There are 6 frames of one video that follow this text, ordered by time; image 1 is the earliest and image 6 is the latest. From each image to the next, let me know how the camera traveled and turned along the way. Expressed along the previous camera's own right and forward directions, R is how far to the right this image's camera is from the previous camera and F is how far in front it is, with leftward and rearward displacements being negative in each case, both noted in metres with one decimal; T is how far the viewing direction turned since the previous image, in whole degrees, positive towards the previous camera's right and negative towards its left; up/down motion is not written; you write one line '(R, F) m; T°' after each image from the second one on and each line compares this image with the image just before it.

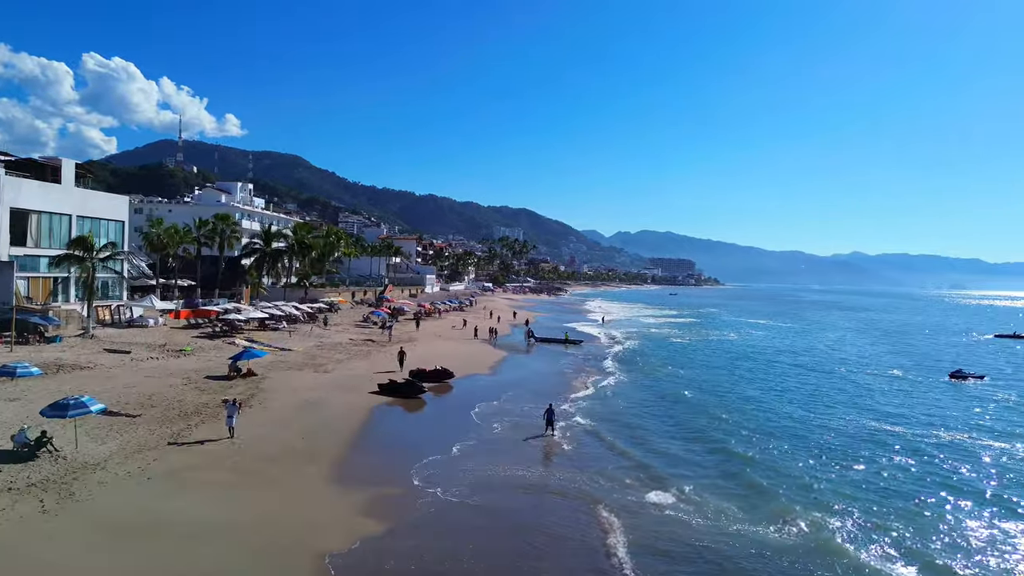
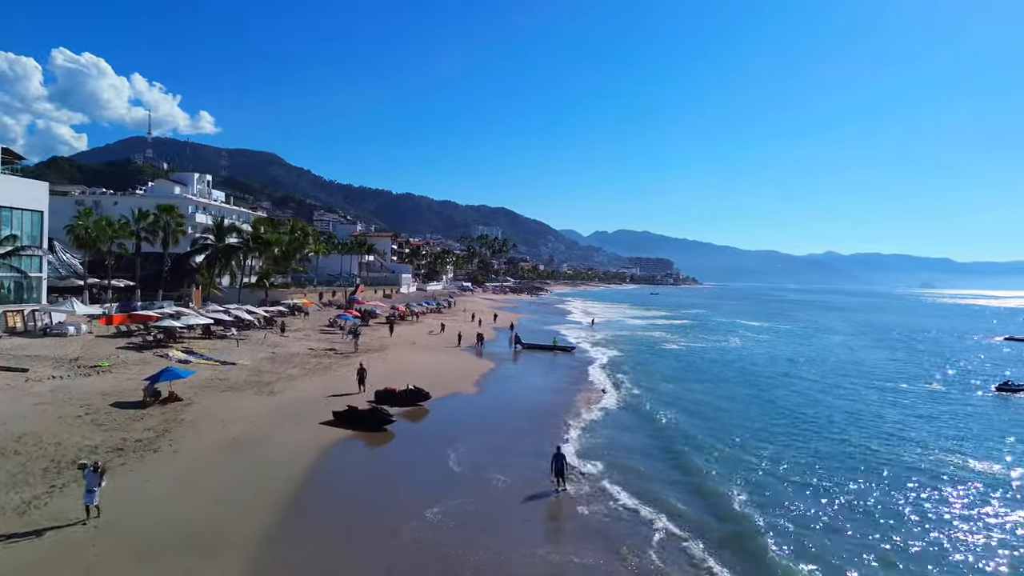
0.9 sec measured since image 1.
(-0.4, +5.1) m; +2°
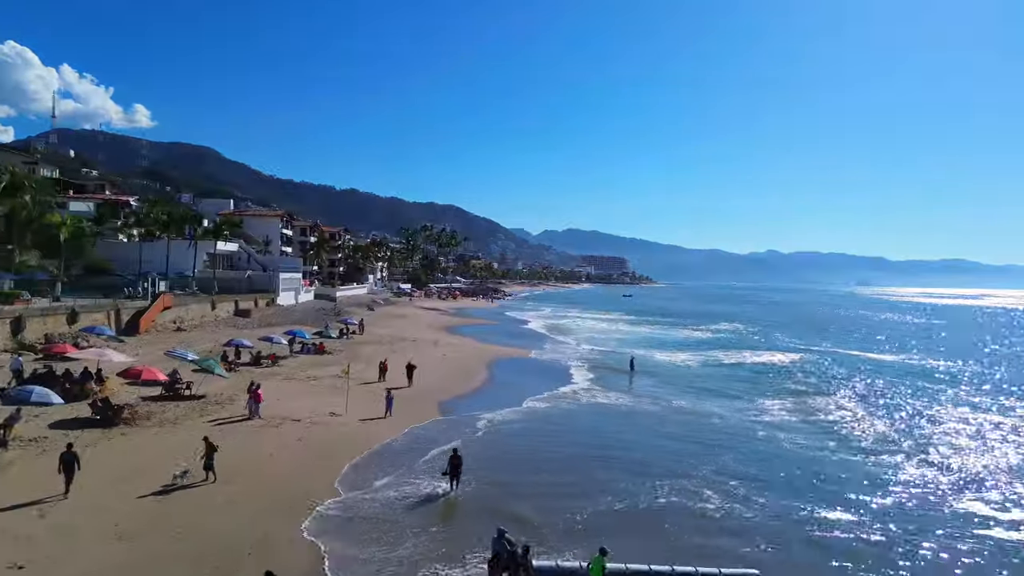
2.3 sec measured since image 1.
(-0.4, +33.6) m; +4°
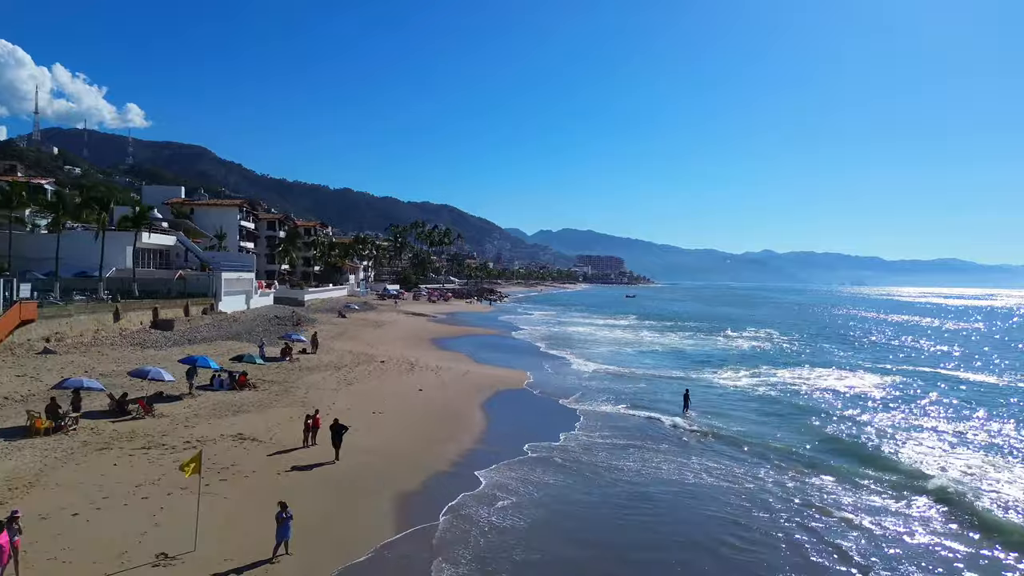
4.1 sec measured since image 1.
(-0.3, +10.0) m; 0°
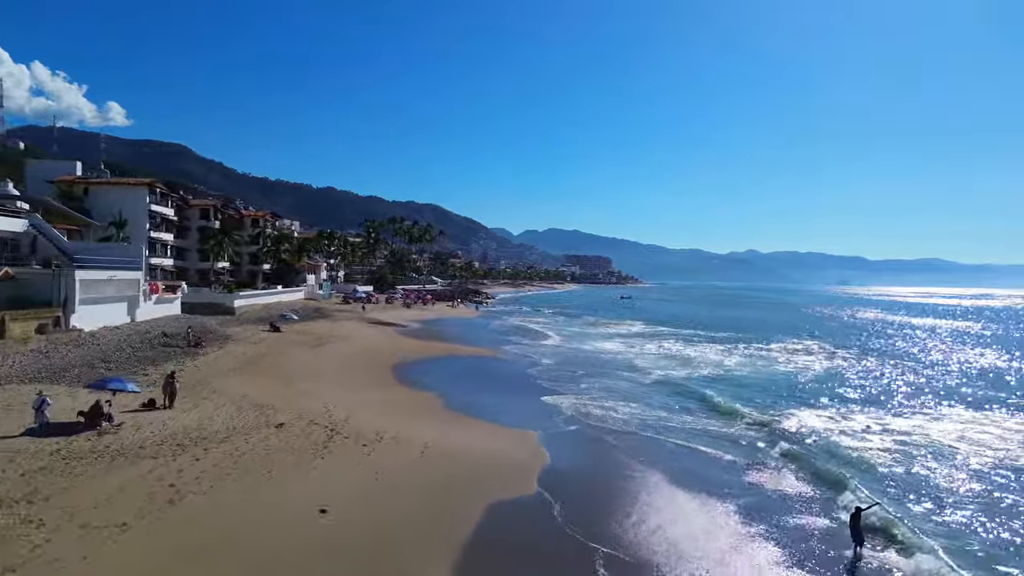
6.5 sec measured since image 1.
(-0.3, +12.5) m; +1°
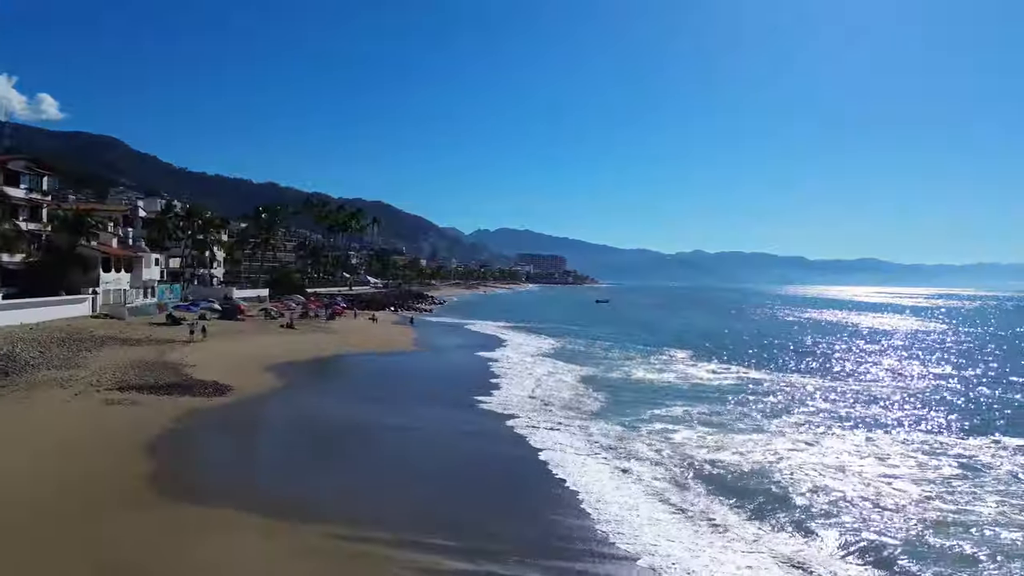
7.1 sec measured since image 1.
(-0.3, +28.1) m; +4°
